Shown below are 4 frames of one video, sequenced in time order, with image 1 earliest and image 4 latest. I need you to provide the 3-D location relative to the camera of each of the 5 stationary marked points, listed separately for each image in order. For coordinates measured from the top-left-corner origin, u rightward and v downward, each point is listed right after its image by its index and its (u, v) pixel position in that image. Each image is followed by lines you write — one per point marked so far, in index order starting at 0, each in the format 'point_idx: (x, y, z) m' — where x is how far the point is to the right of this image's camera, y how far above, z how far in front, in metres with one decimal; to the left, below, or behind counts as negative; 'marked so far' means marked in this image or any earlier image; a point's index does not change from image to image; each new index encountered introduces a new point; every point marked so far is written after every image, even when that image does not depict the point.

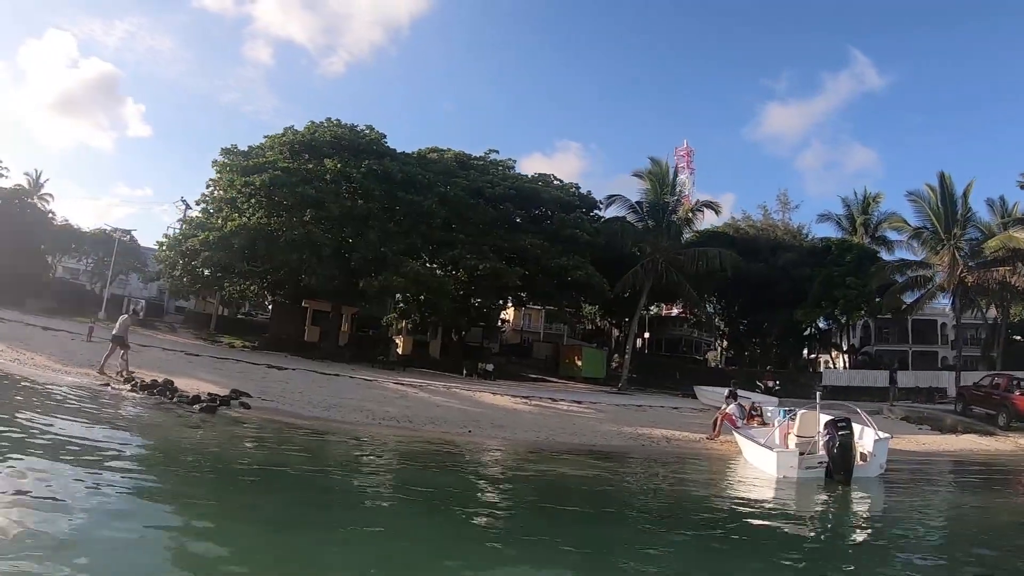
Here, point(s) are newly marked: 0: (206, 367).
0: (-9.1, -2.4, +18.7) m
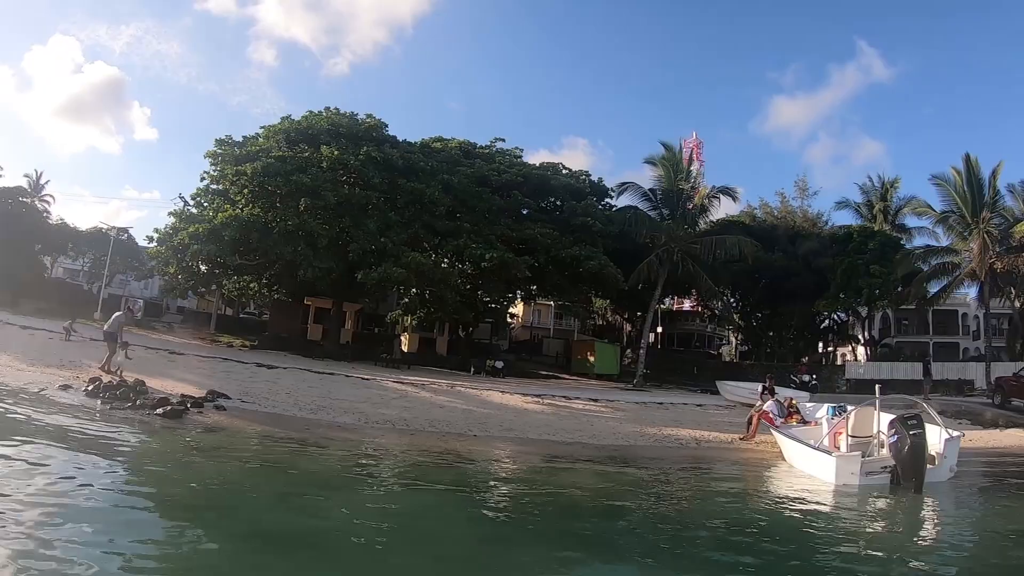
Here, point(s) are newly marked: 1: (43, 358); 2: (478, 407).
0: (-8.9, -2.2, +17.3) m
1: (-13.9, -2.2, +18.7) m
2: (-0.9, -3.1, +16.7) m
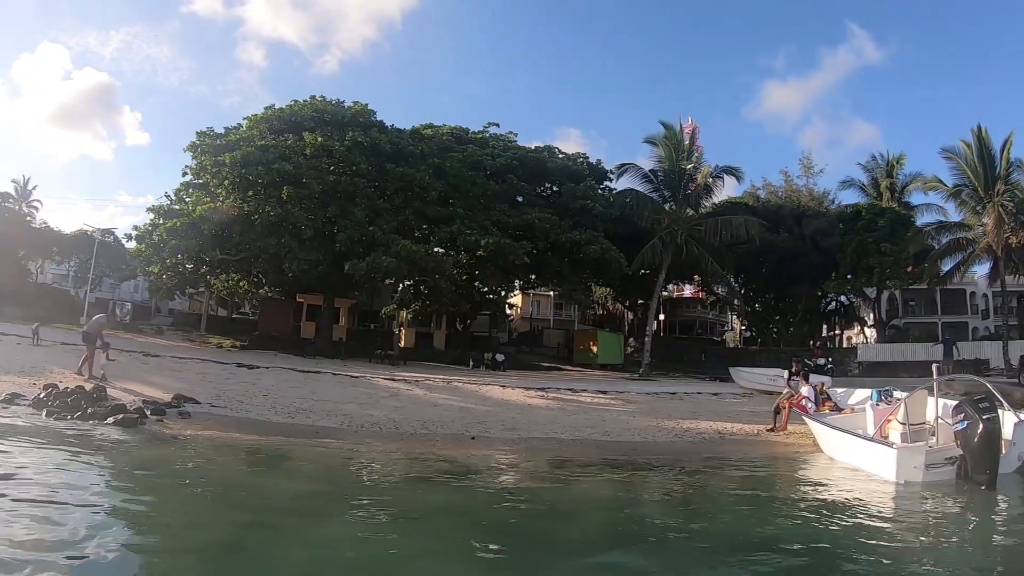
0: (-8.8, -2.1, +15.9) m
1: (-13.9, -2.2, +17.4) m
2: (-0.9, -2.8, +15.3) m
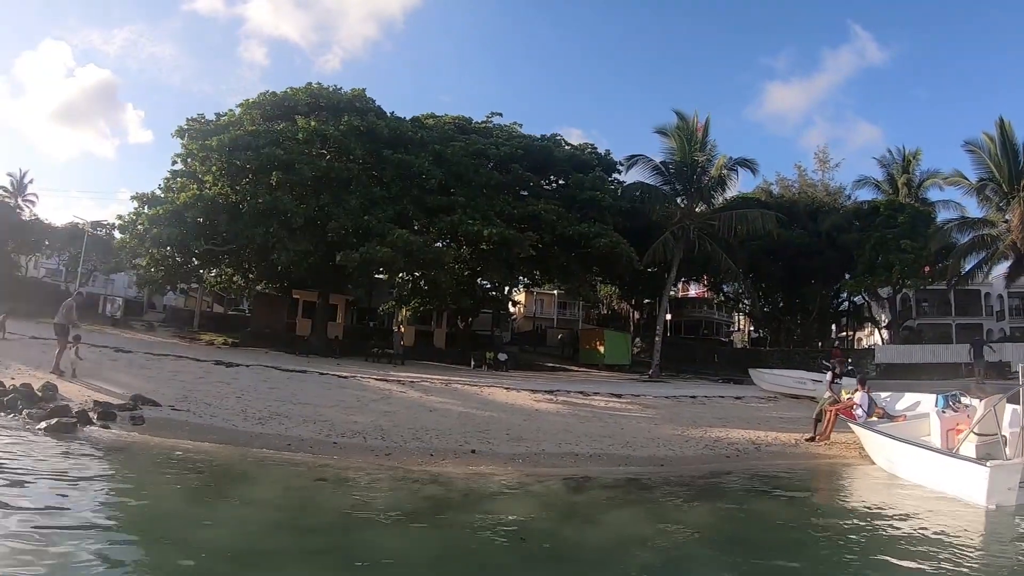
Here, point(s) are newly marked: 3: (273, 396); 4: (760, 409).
0: (-8.7, -1.9, +14.5) m
1: (-13.8, -1.9, +15.9) m
2: (-0.7, -2.6, +13.9) m
3: (-5.0, -2.2, +13.0) m
4: (+6.2, -3.0, +15.9) m
